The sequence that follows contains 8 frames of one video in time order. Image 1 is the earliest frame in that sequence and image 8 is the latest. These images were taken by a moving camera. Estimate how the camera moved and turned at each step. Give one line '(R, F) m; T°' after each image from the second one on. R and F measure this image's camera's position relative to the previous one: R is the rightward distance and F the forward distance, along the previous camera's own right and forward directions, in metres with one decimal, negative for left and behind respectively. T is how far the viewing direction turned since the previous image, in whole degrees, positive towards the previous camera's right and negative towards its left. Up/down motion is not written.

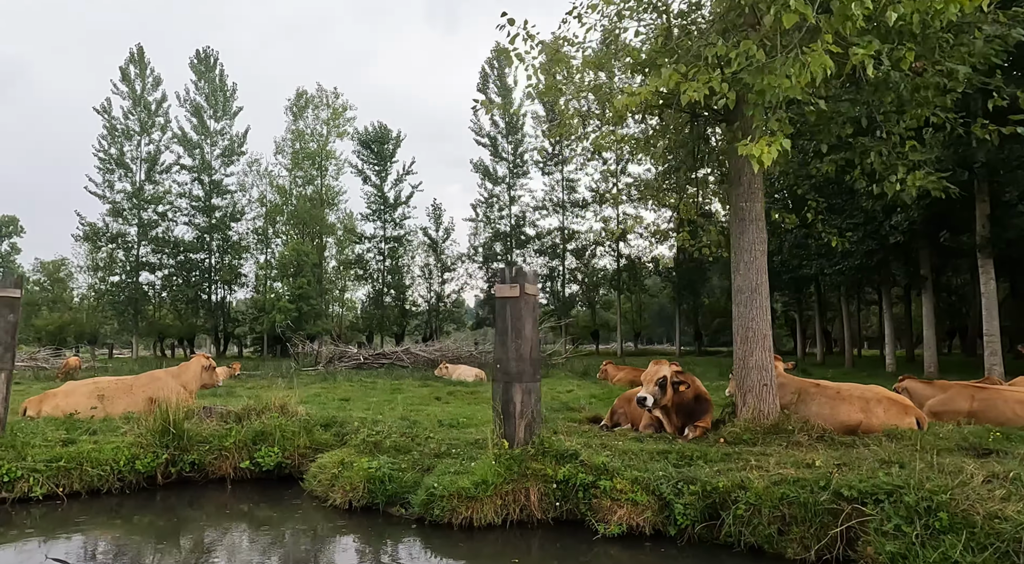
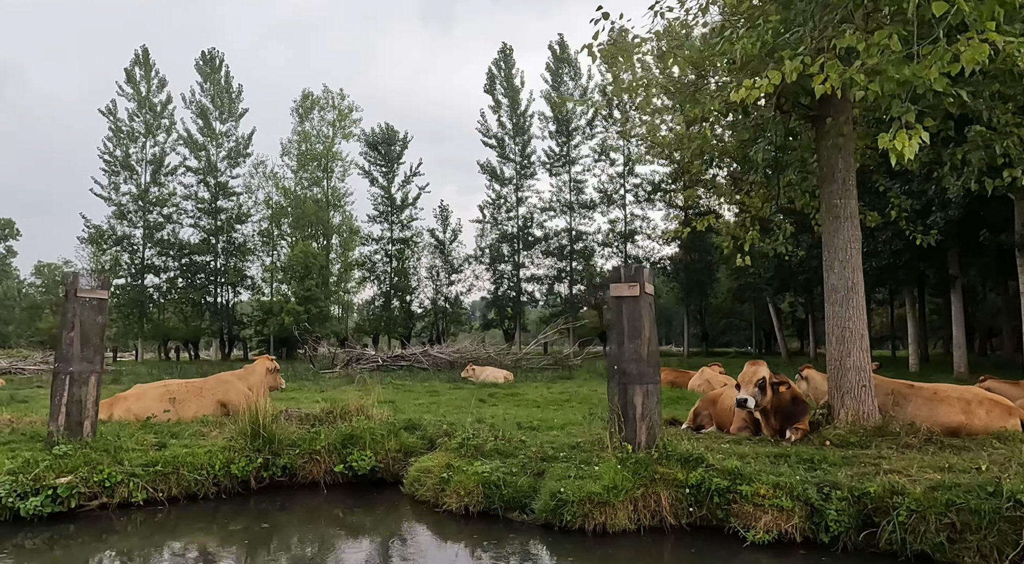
(-0.9, +0.1) m; 0°
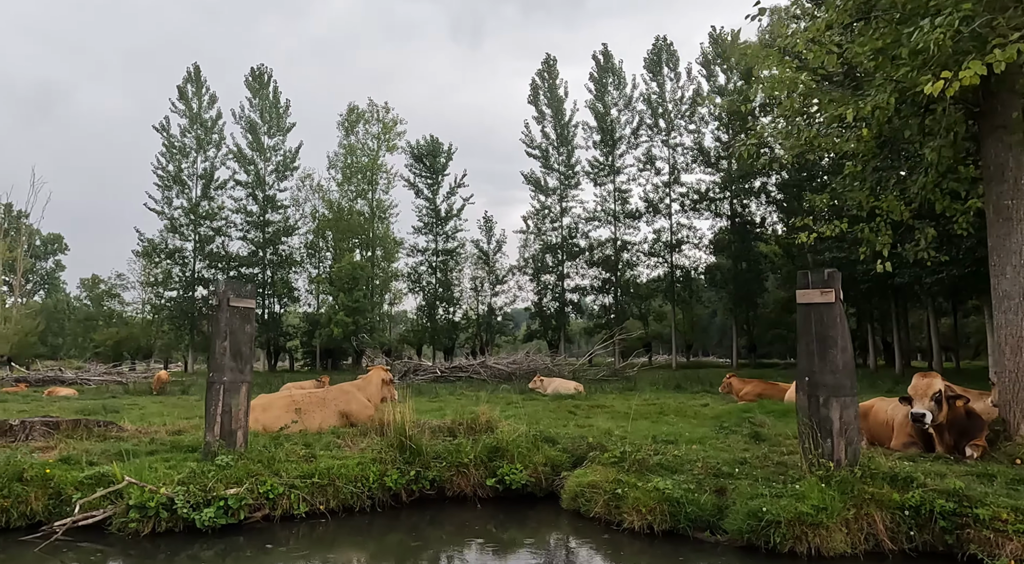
(-1.0, +0.2) m; -3°
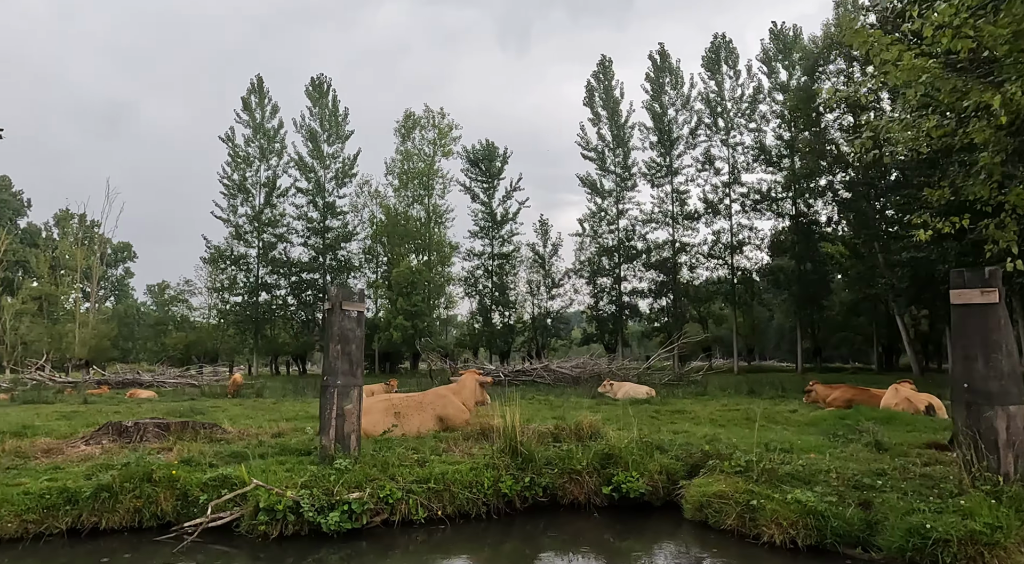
(-0.5, +0.2) m; -4°
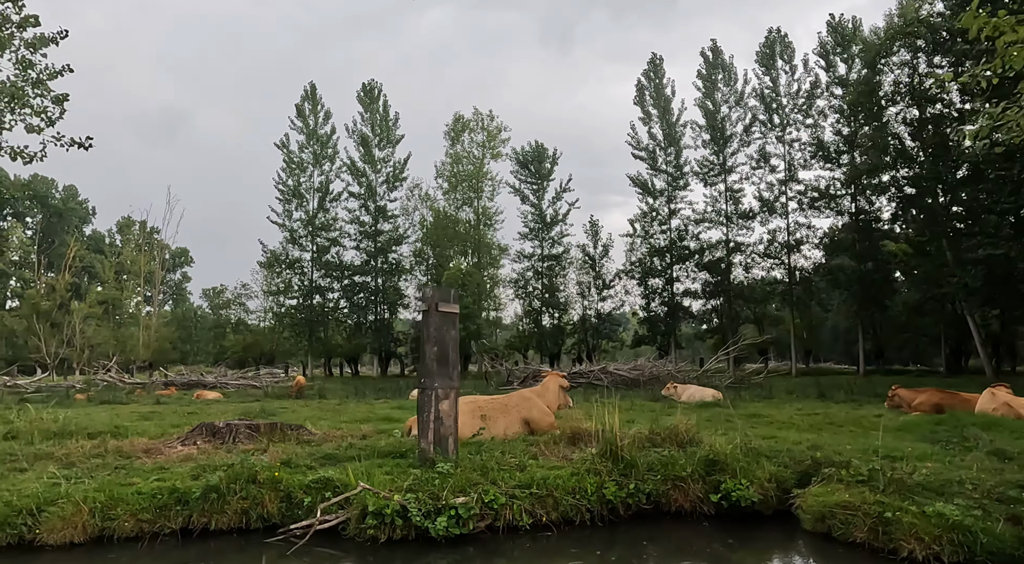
(-0.4, +0.1) m; -4°
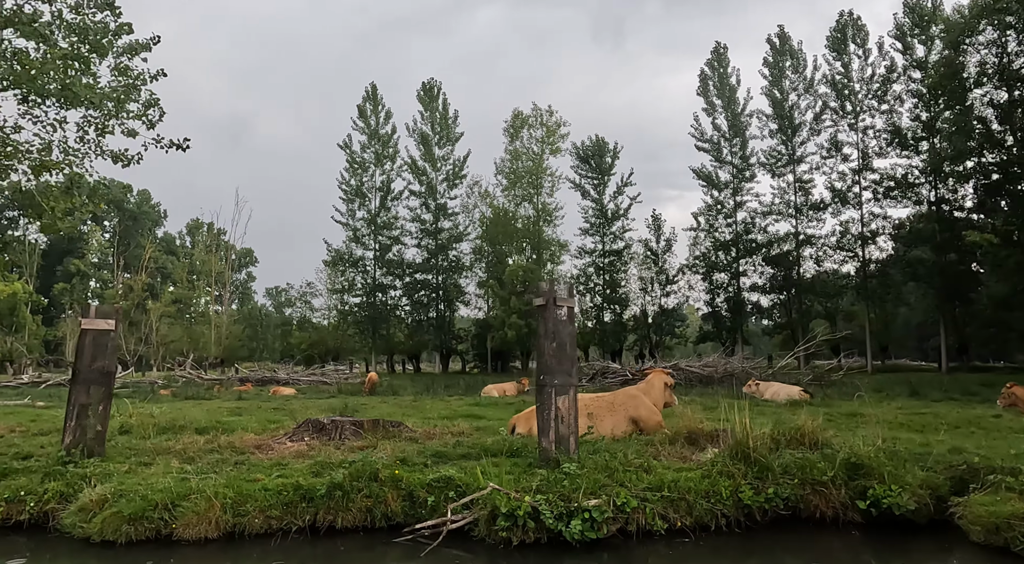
(-0.5, +0.2) m; -5°
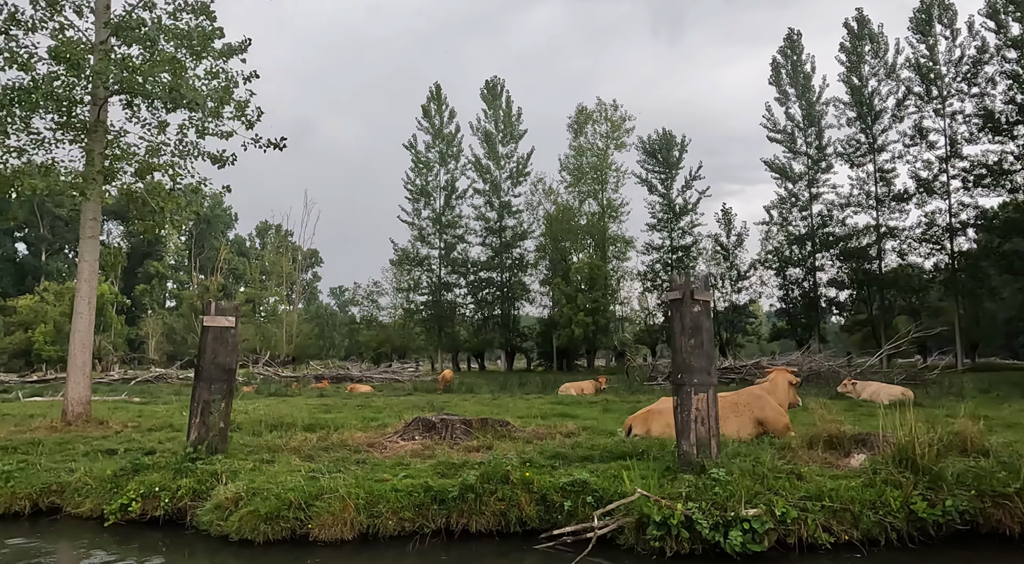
(-0.6, +0.3) m; -5°
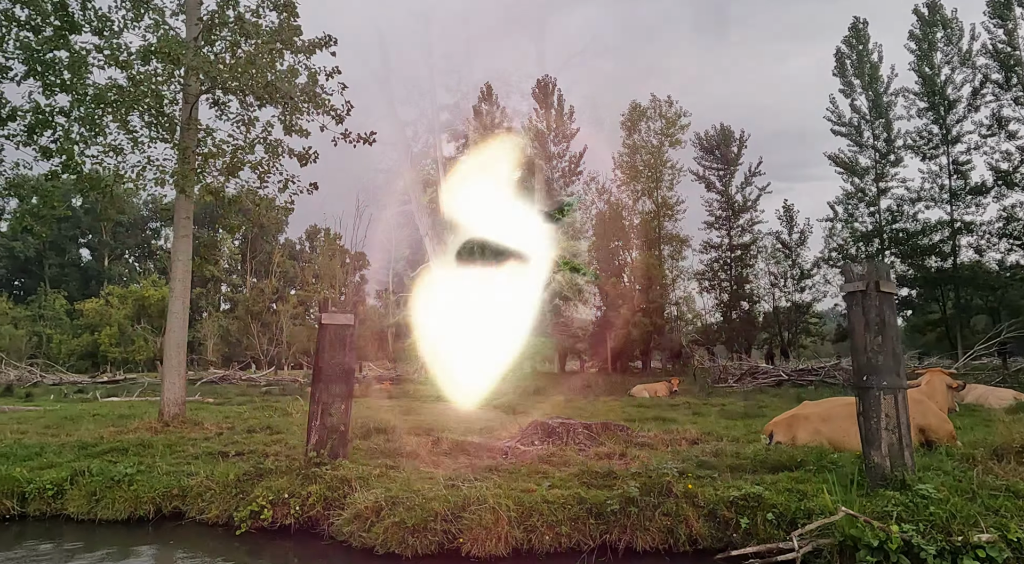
(-0.8, +0.5) m; -4°
